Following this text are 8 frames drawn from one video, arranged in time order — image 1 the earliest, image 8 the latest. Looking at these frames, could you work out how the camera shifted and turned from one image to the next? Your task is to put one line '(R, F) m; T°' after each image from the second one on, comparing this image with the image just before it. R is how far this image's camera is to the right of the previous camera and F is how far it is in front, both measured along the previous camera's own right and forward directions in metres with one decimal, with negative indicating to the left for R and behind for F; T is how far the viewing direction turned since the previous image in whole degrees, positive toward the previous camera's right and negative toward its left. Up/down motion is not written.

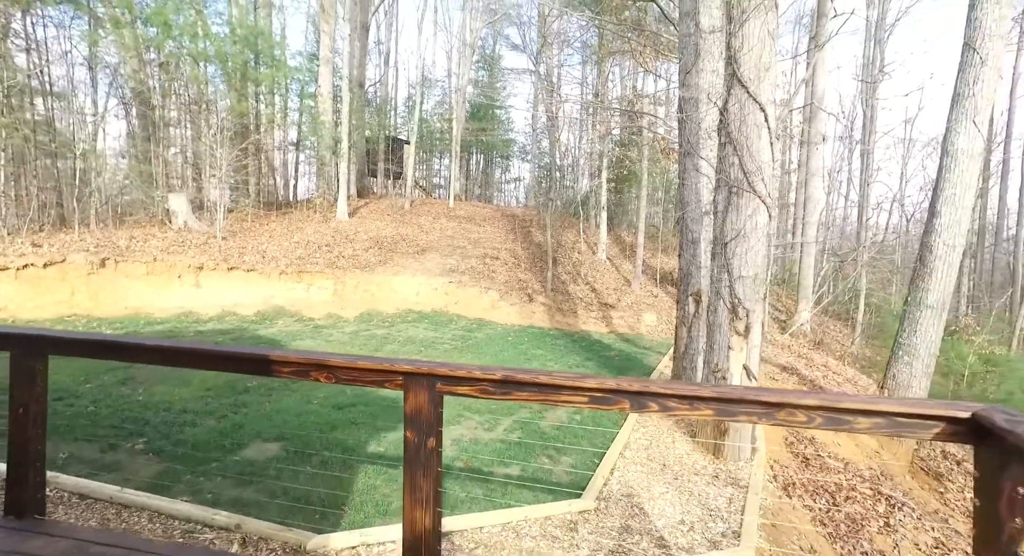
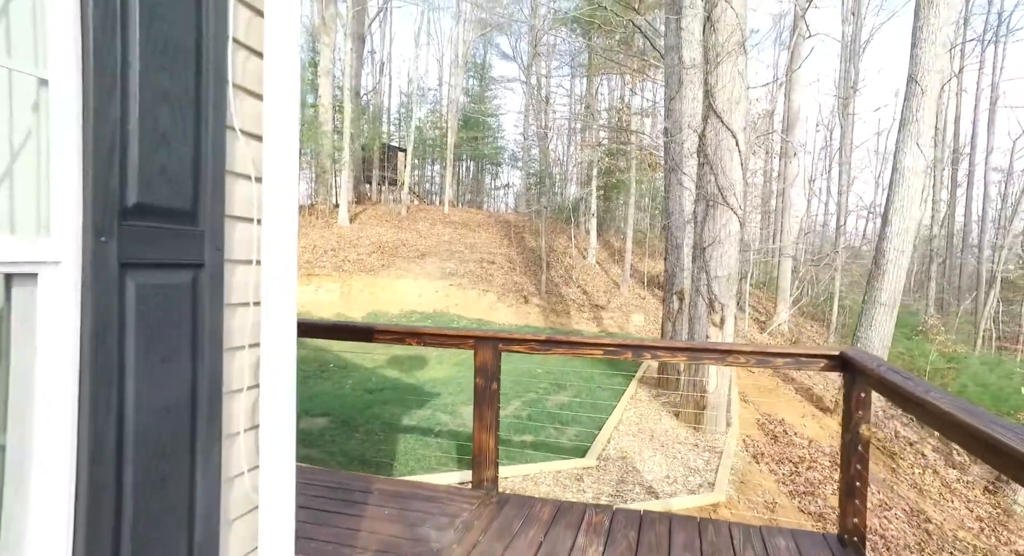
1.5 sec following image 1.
(-0.2, -0.9) m; +1°
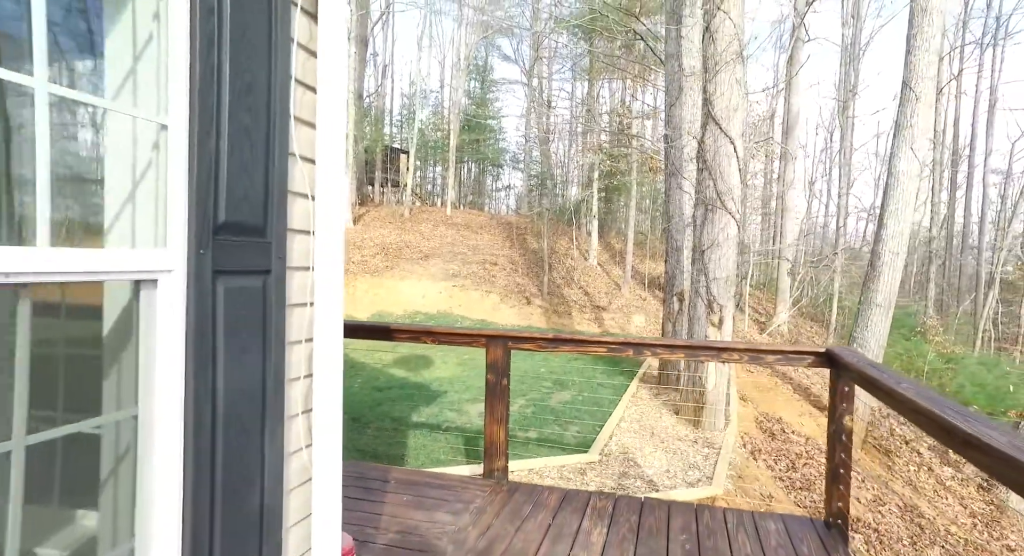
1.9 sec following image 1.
(0.0, -0.2) m; 0°
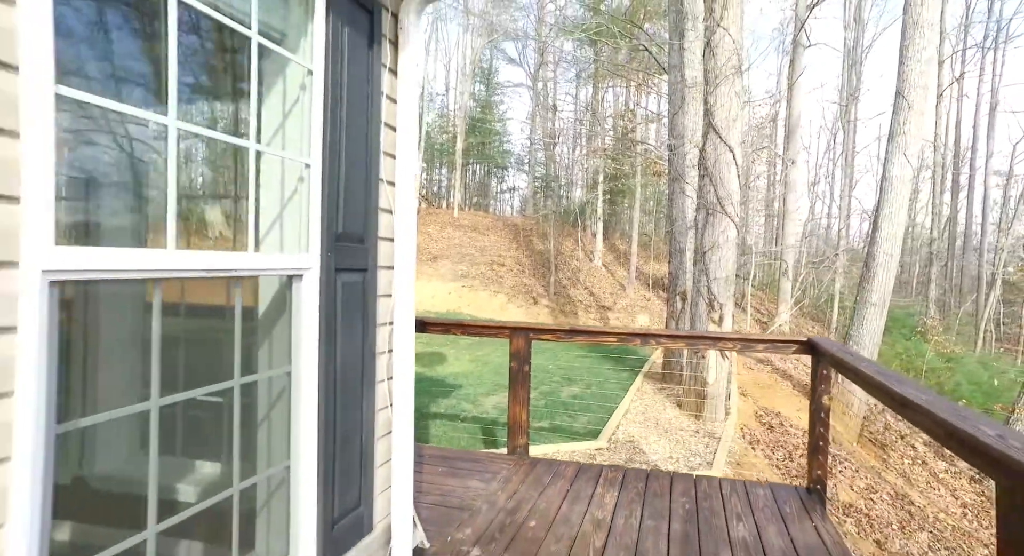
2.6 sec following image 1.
(-0.1, -0.4) m; 0°
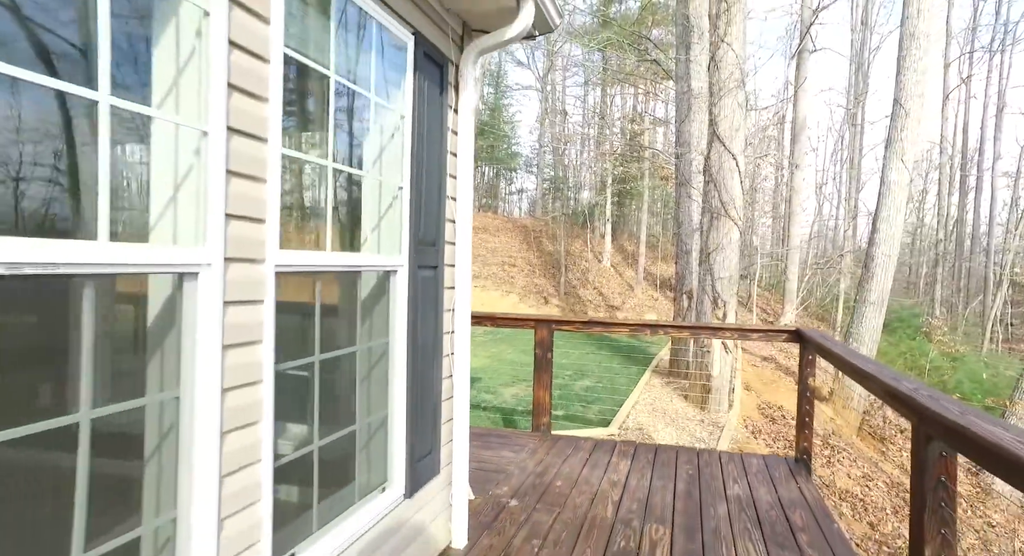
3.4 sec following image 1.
(-0.1, -0.5) m; -1°
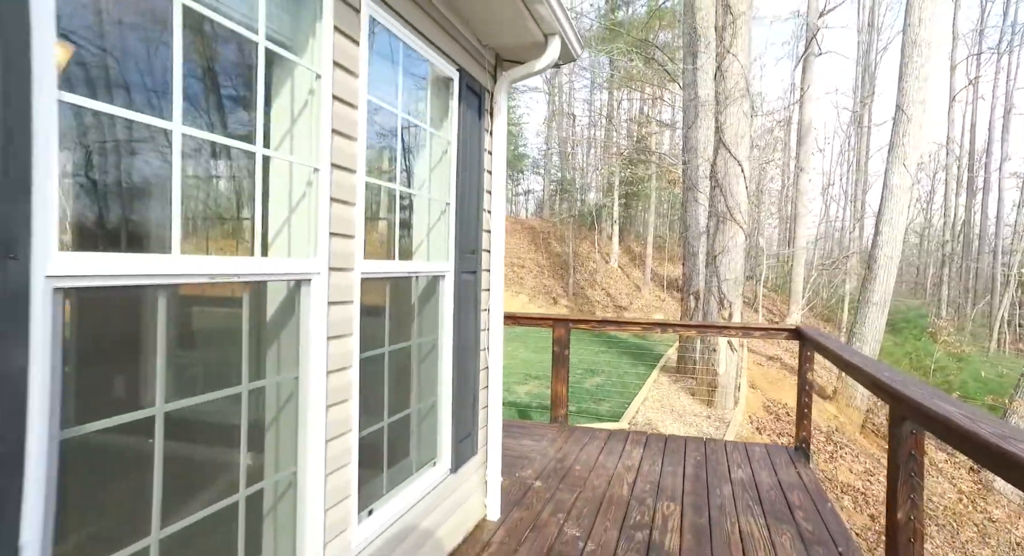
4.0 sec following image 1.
(-0.1, -0.3) m; -1°
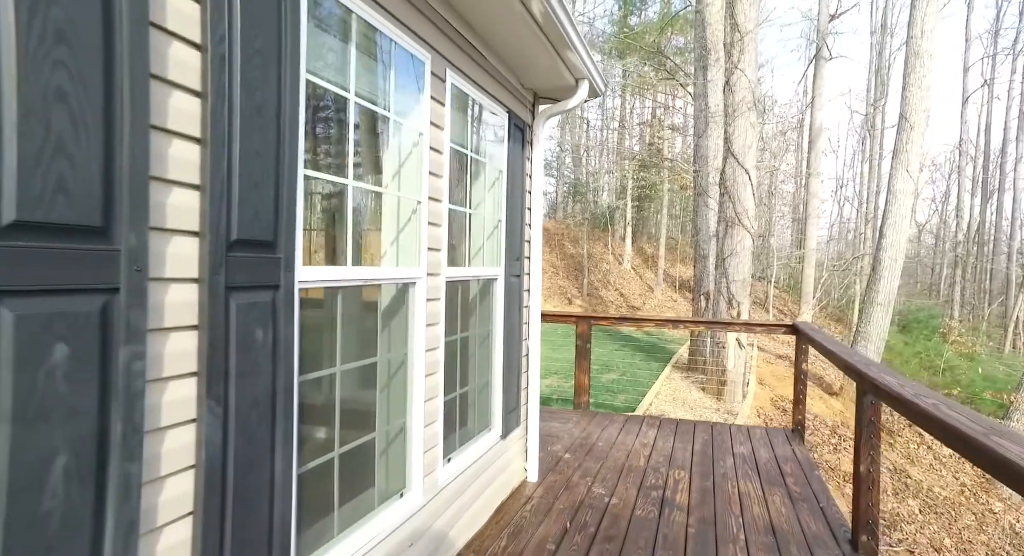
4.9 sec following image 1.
(-0.1, -0.5) m; -1°
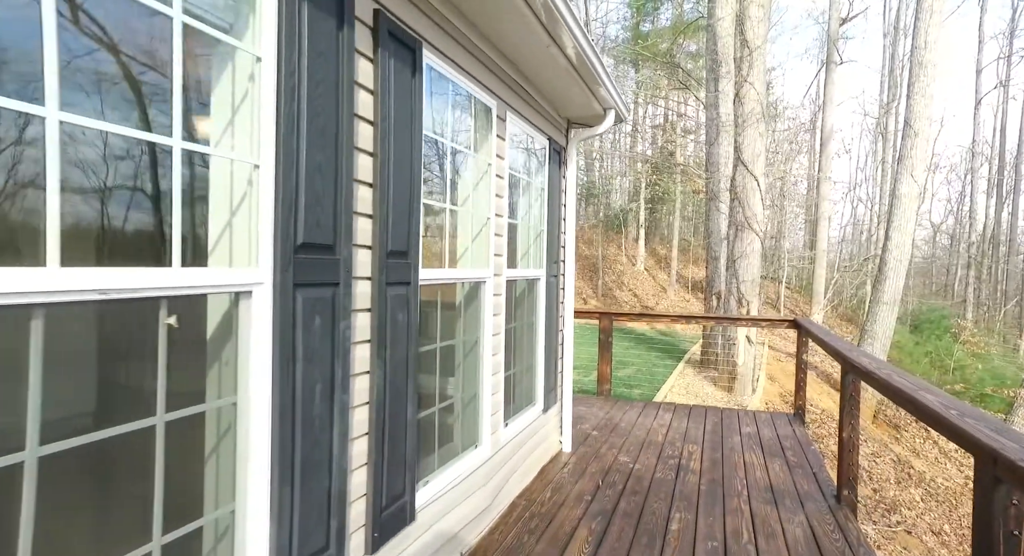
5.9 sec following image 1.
(-0.2, -0.5) m; -1°
